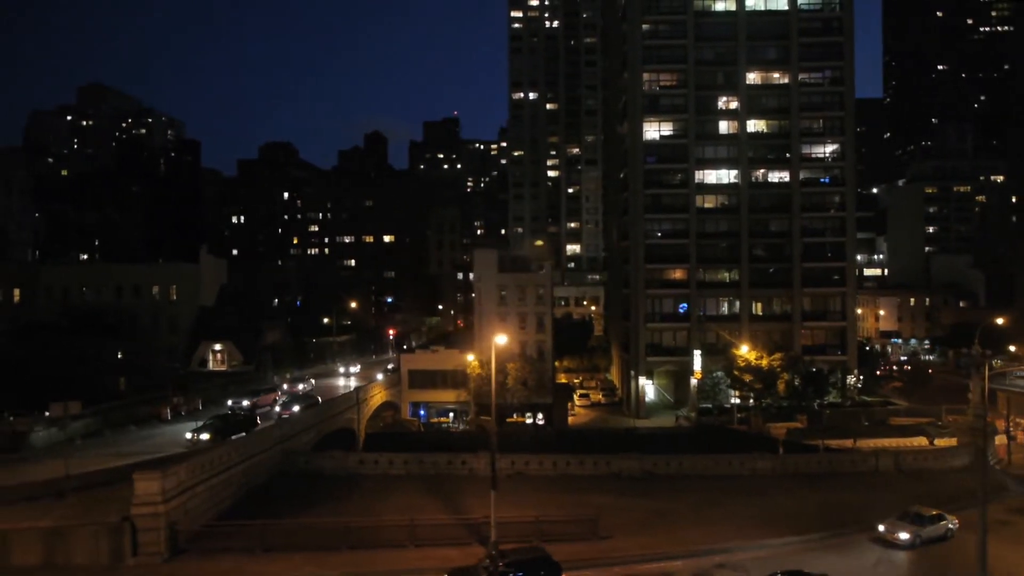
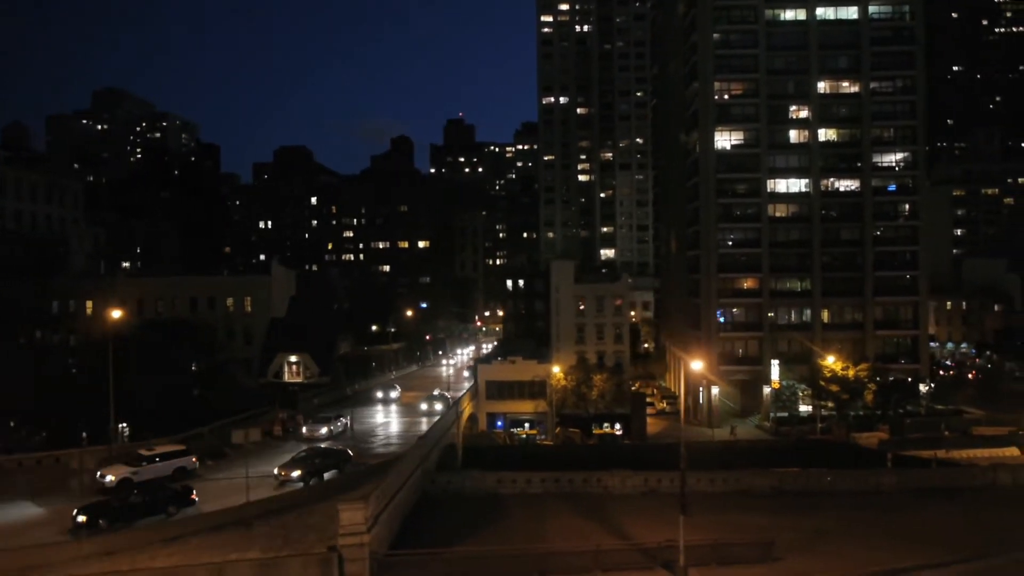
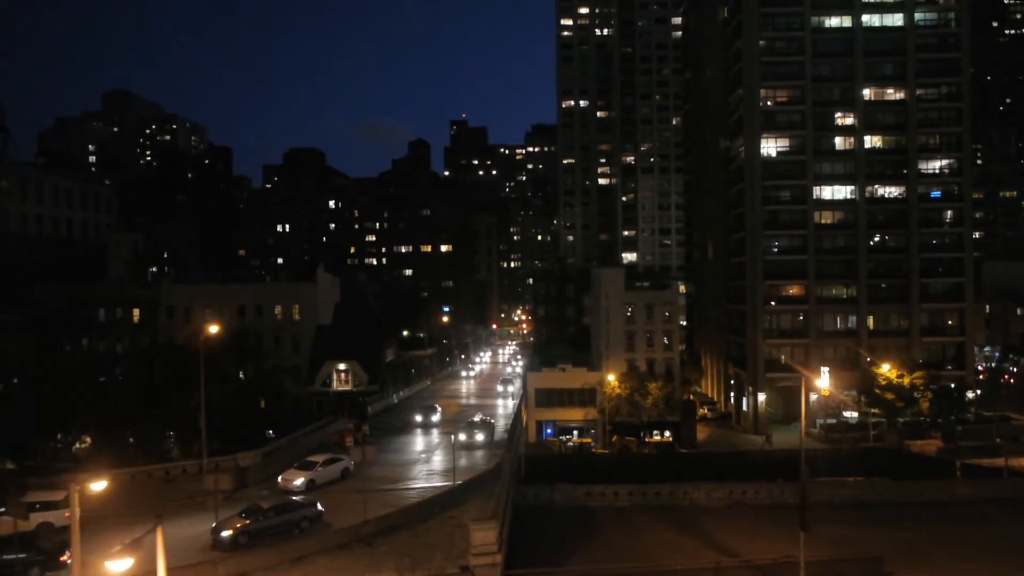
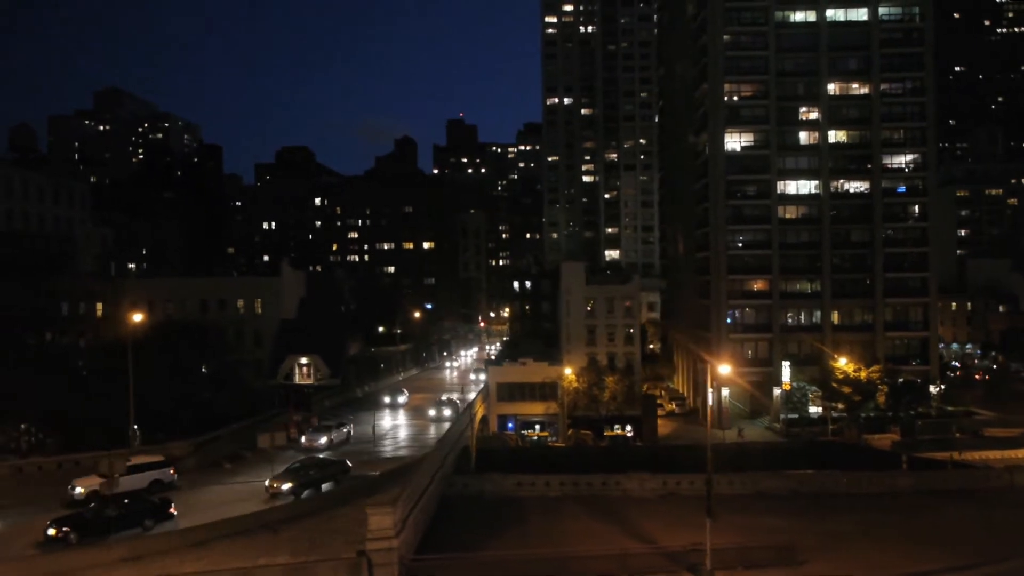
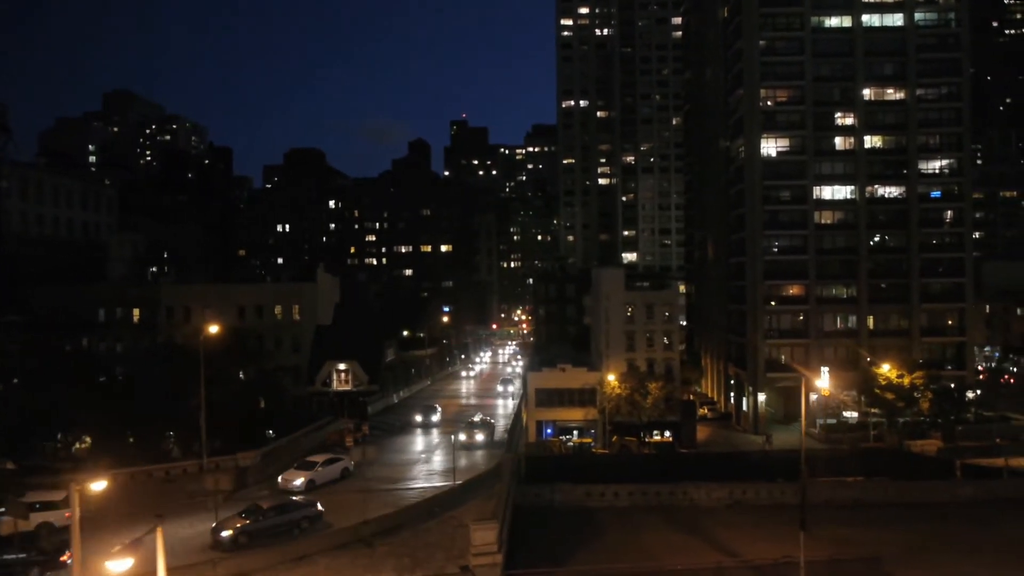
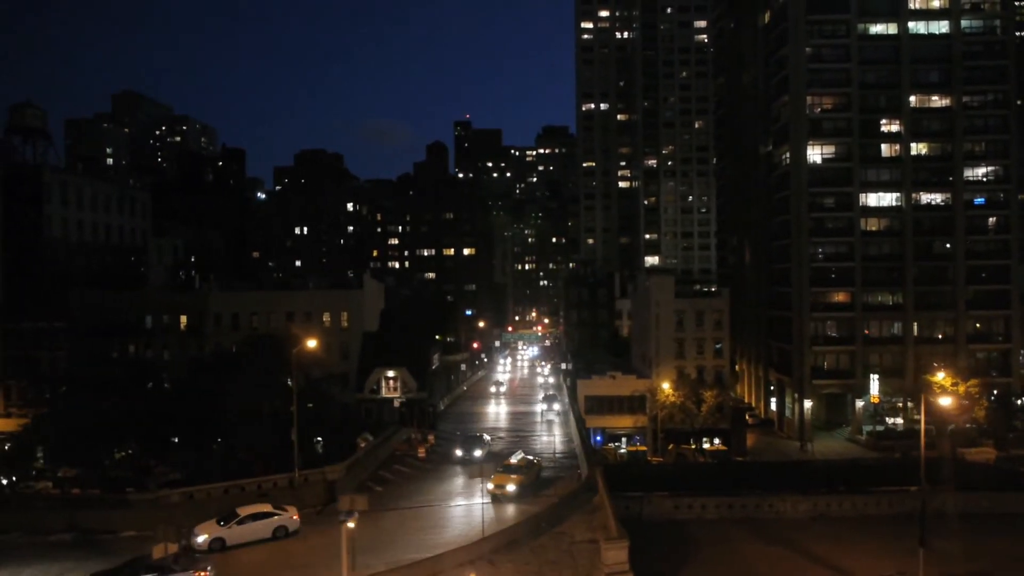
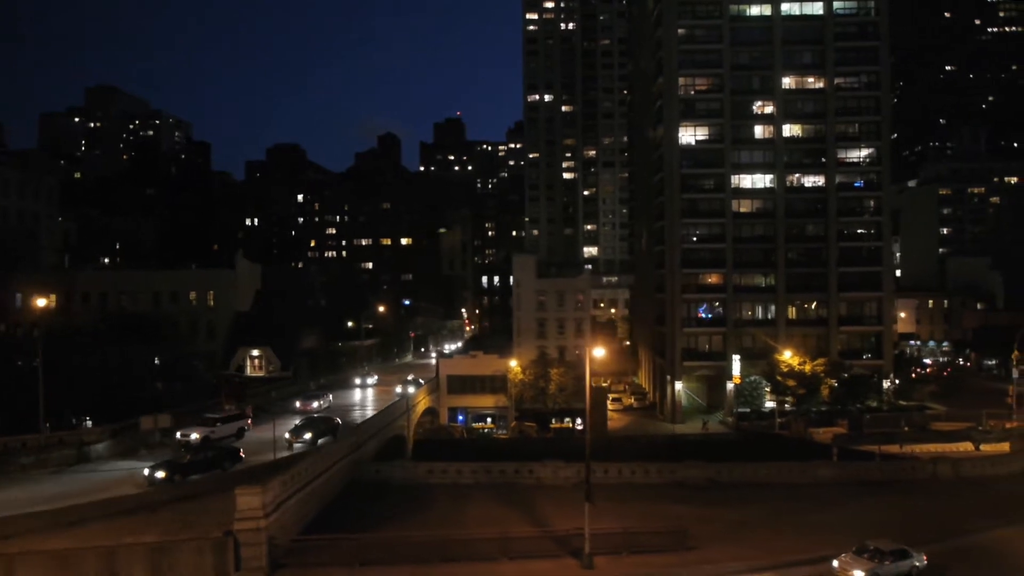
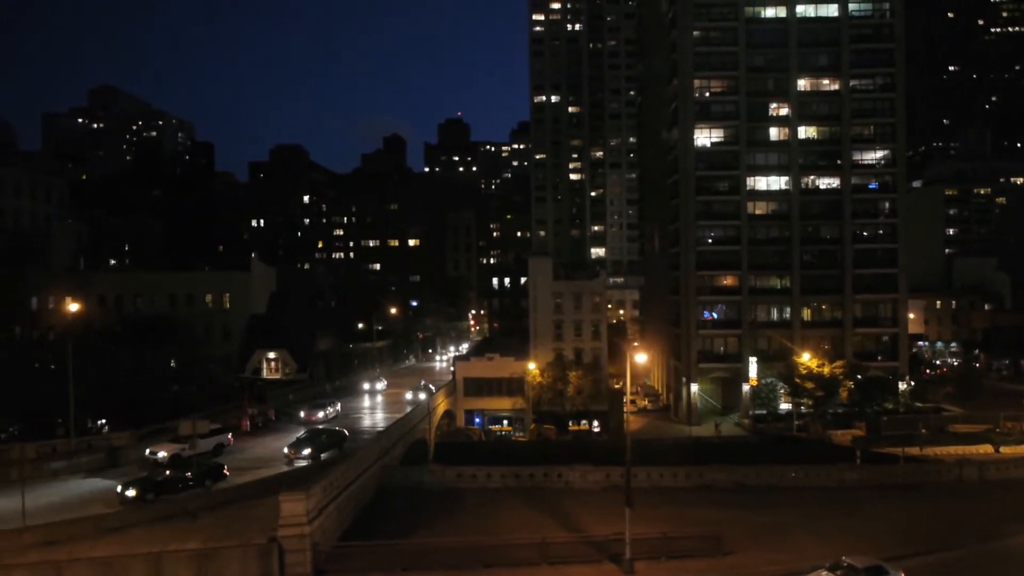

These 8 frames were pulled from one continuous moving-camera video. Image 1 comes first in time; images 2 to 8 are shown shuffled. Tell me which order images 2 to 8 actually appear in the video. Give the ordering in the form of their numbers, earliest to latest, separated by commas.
8, 4, 3, 6, 5, 2, 7
